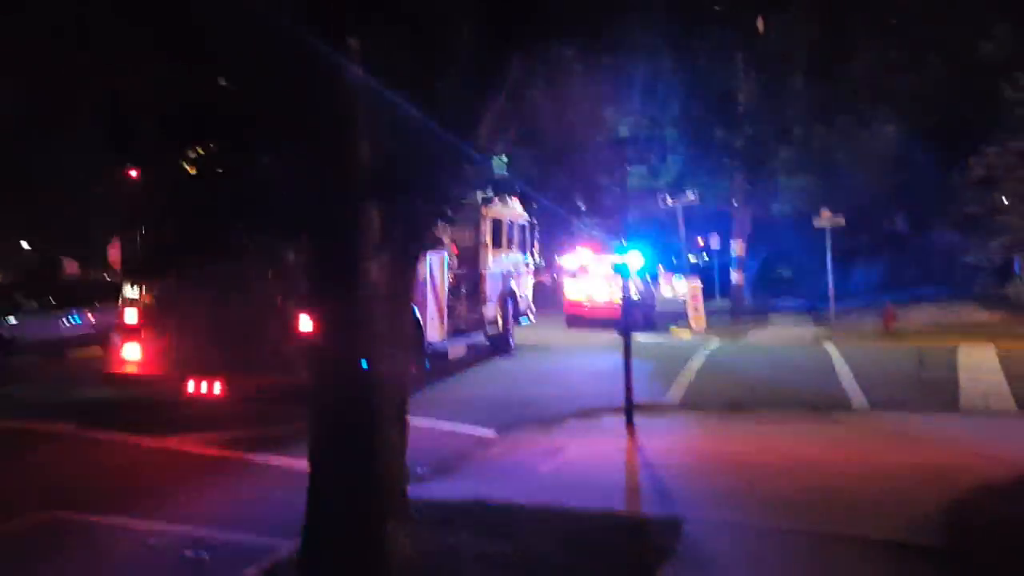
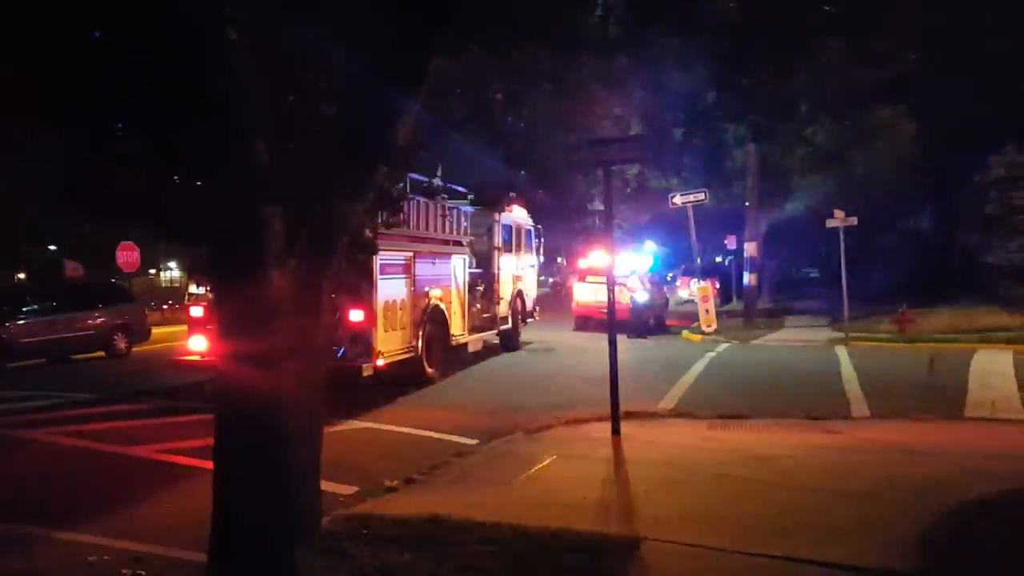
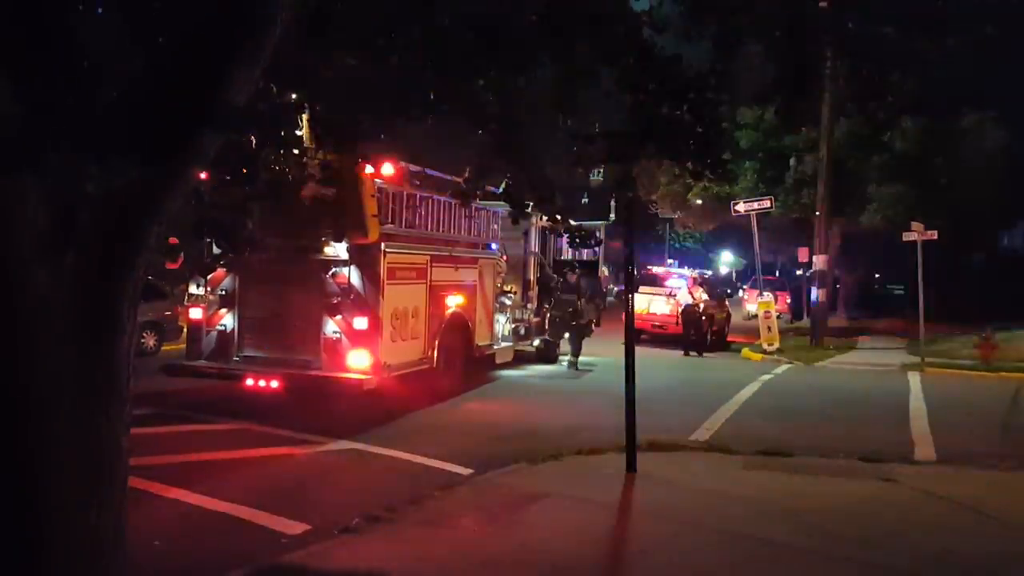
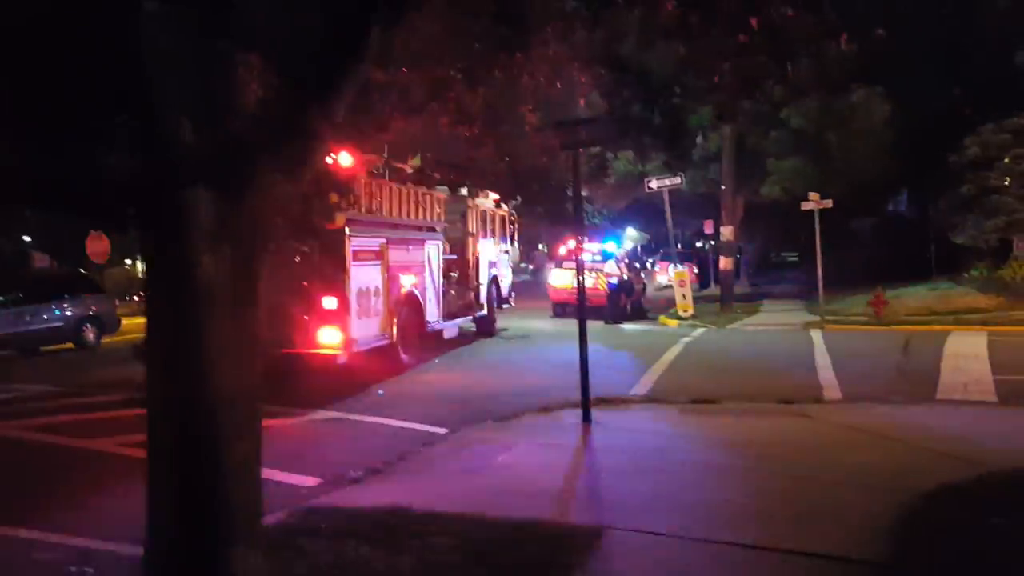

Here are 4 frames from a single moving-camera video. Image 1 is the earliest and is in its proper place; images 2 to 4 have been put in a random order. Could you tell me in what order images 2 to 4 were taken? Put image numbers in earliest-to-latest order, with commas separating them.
2, 4, 3
